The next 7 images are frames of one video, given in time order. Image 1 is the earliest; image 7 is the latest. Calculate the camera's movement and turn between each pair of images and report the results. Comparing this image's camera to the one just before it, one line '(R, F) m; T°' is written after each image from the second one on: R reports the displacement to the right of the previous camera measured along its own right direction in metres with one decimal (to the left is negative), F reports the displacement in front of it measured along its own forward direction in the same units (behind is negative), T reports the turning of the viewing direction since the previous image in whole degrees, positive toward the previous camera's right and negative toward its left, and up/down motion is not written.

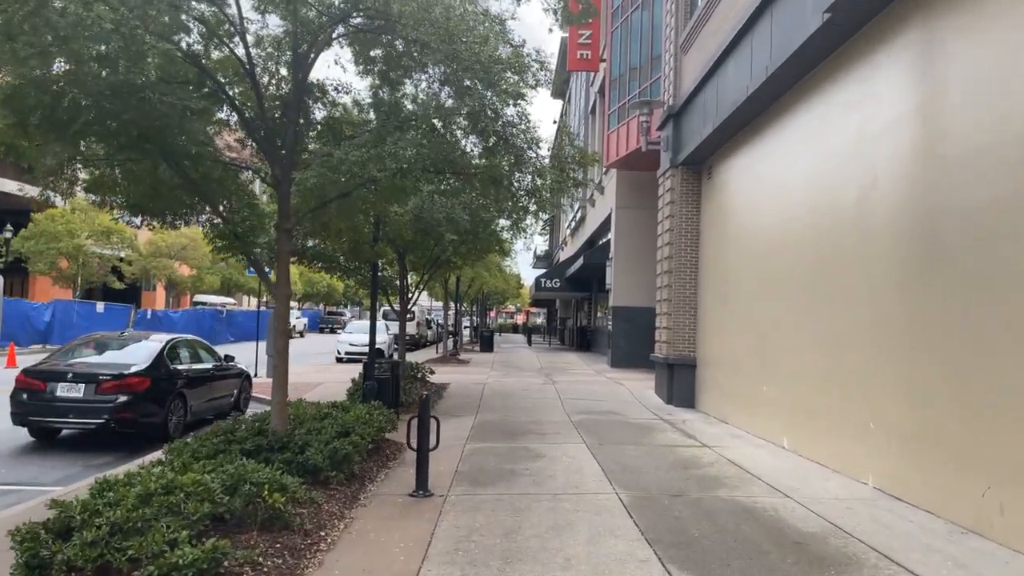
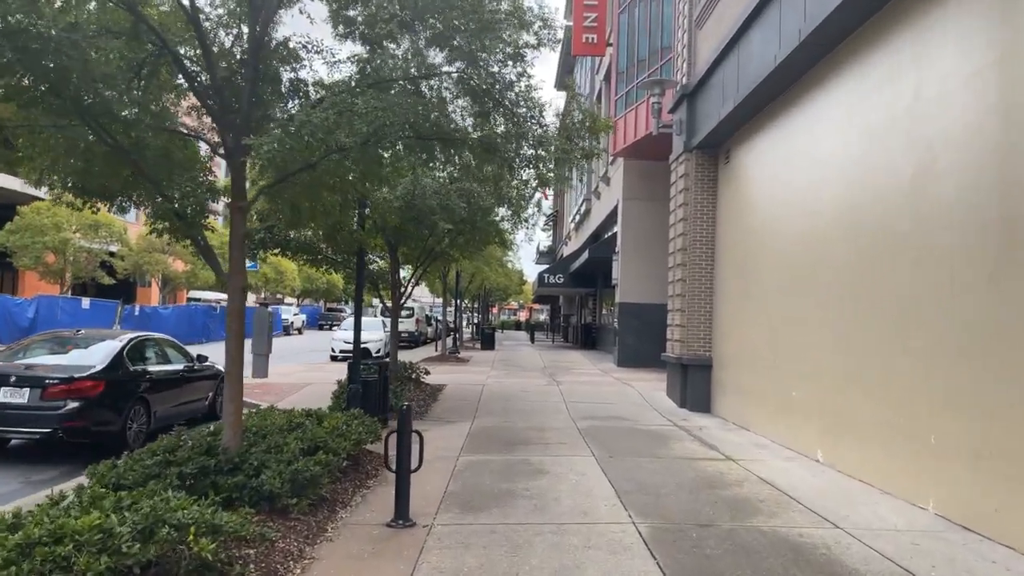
(0.0, +1.1) m; 0°
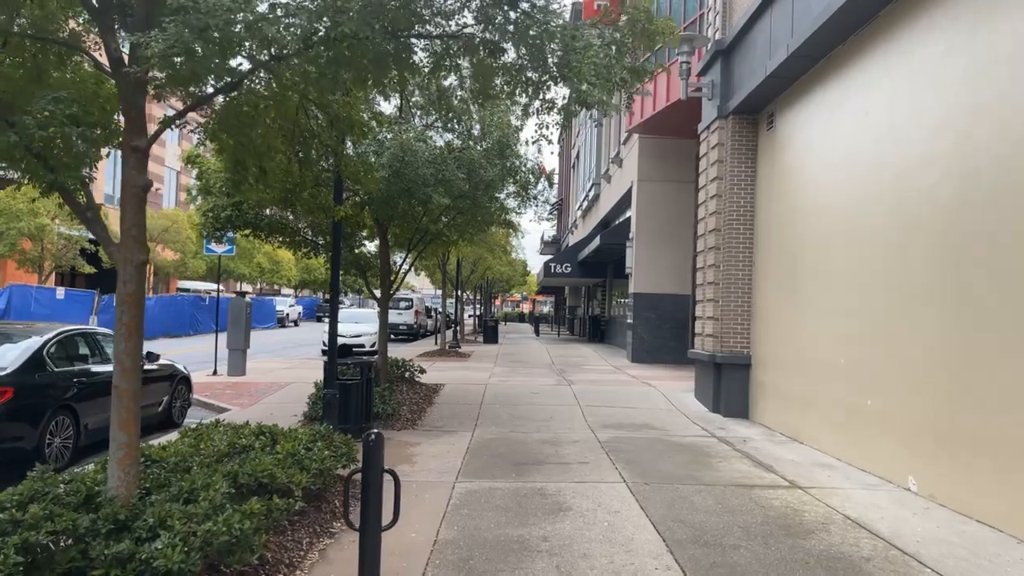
(-0.1, +1.8) m; 0°
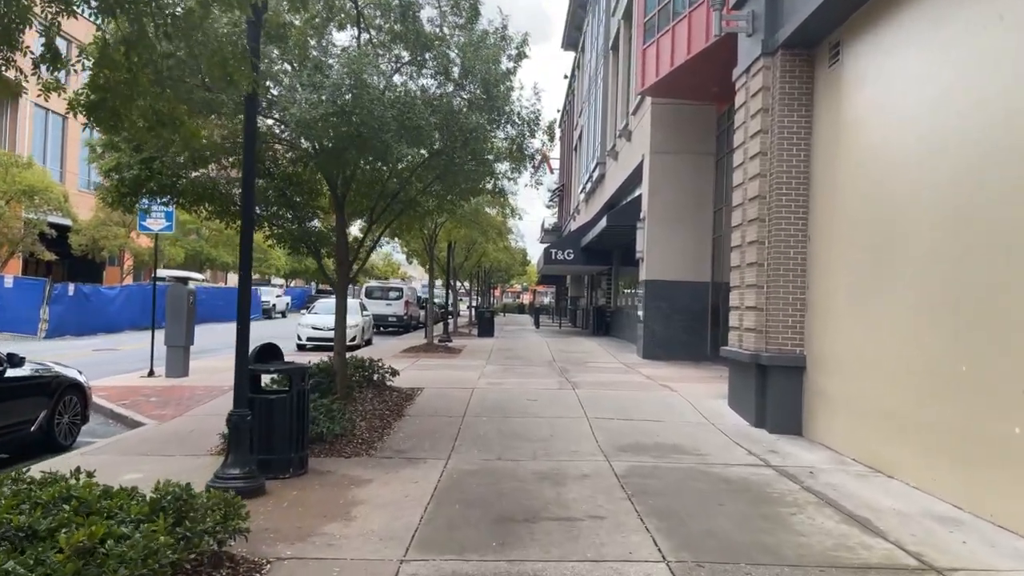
(+0.1, +2.4) m; 0°
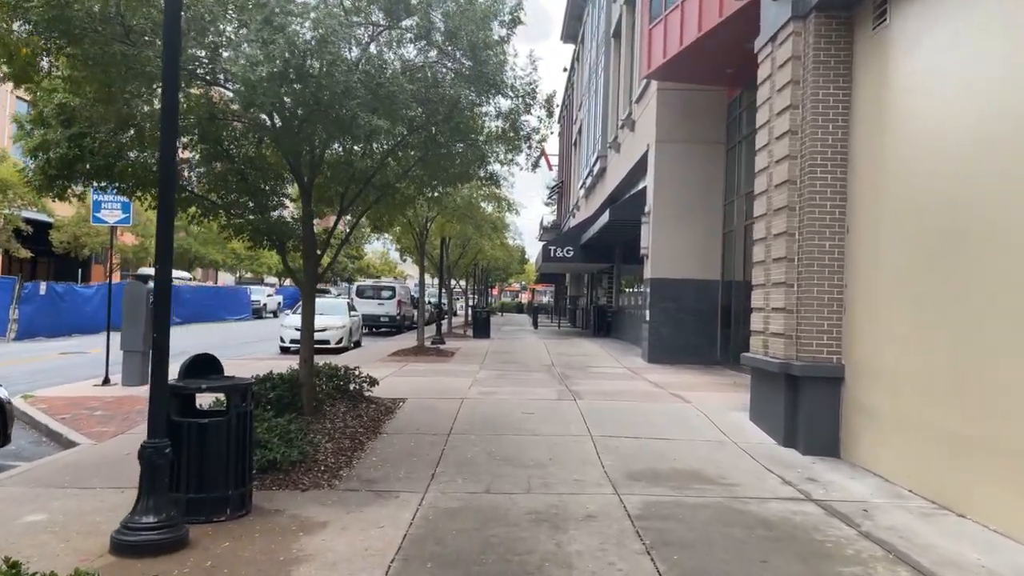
(+0.1, +1.2) m; 0°
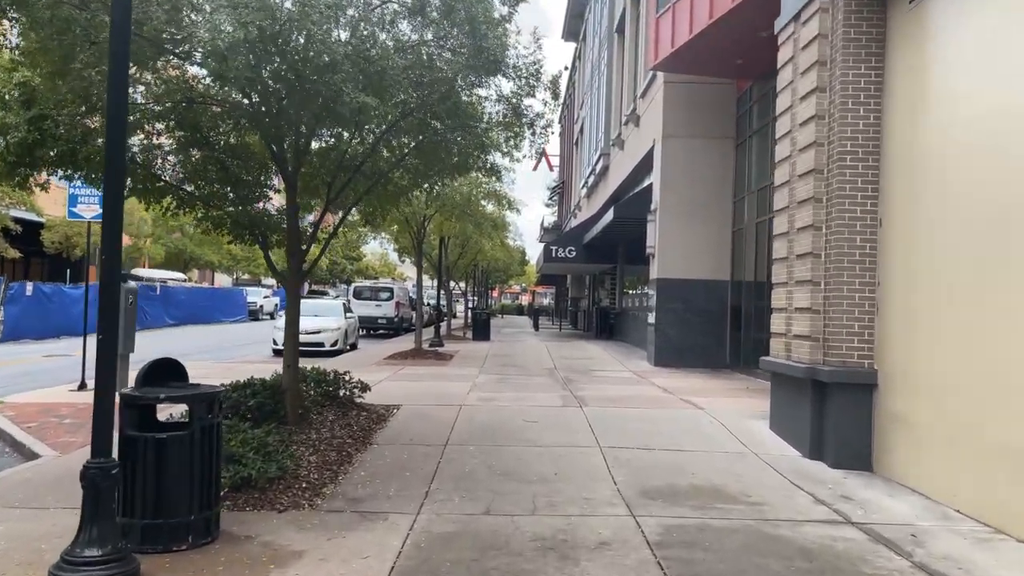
(0.0, +0.6) m; 0°
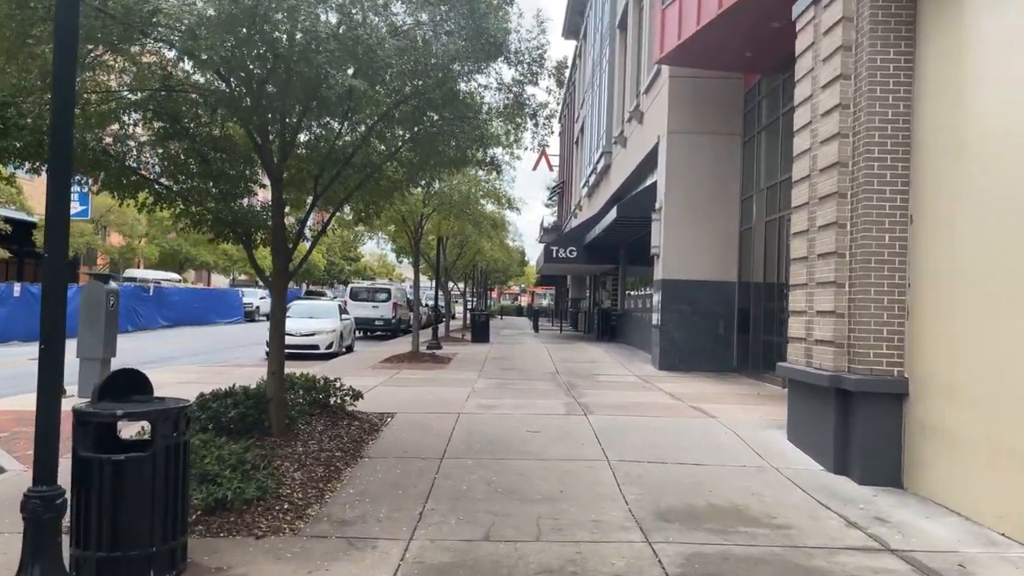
(0.0, +0.5) m; 0°
